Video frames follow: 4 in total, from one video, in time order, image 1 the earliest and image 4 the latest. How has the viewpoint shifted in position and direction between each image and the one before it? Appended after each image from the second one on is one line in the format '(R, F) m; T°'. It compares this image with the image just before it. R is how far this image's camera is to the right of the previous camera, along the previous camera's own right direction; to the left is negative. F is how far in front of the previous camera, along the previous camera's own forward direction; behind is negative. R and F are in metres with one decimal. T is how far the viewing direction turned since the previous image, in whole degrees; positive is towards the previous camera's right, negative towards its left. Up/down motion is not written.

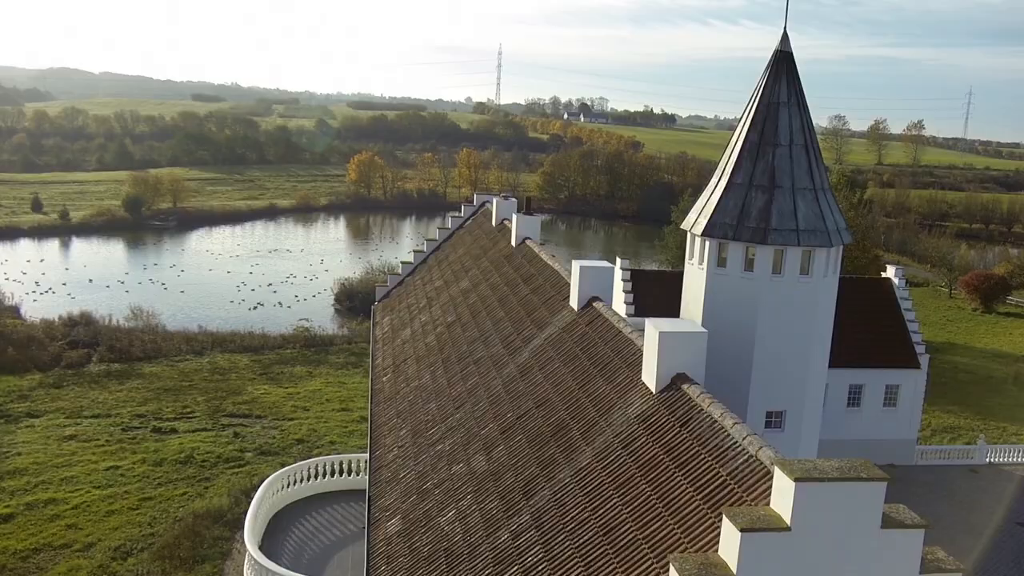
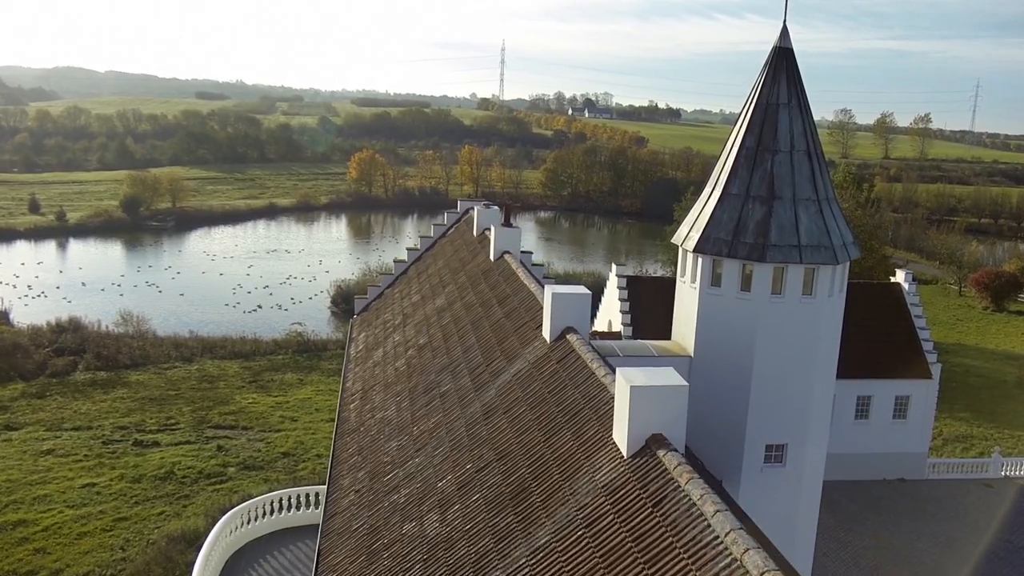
(+0.6, +1.3) m; 0°
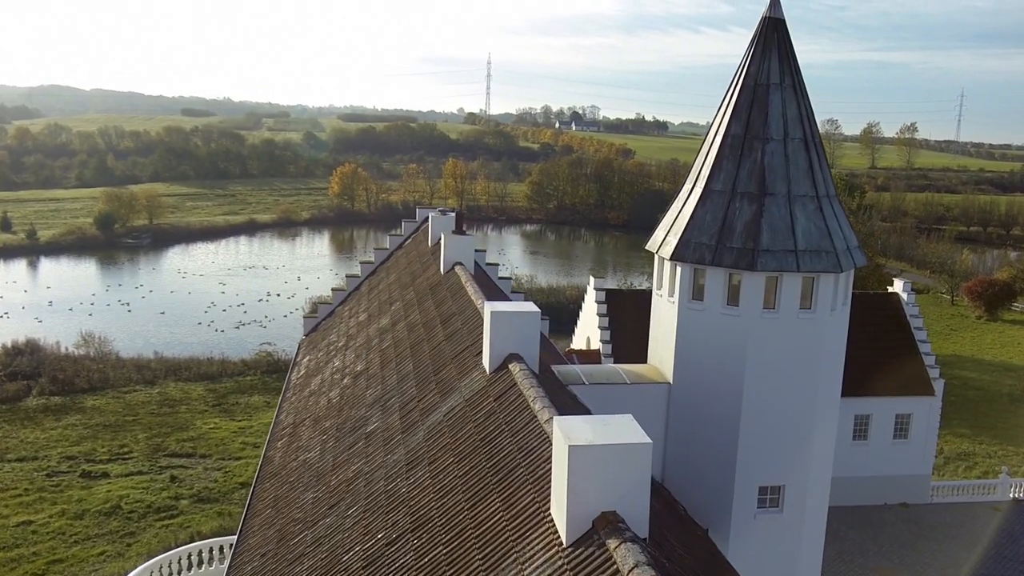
(+0.6, +2.1) m; +1°
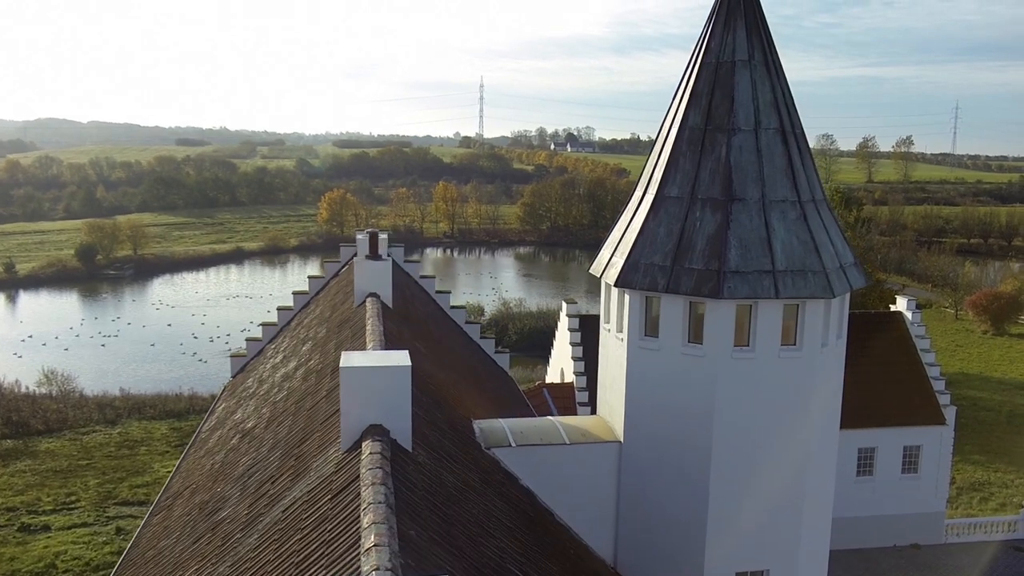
(+1.1, +2.4) m; 0°
